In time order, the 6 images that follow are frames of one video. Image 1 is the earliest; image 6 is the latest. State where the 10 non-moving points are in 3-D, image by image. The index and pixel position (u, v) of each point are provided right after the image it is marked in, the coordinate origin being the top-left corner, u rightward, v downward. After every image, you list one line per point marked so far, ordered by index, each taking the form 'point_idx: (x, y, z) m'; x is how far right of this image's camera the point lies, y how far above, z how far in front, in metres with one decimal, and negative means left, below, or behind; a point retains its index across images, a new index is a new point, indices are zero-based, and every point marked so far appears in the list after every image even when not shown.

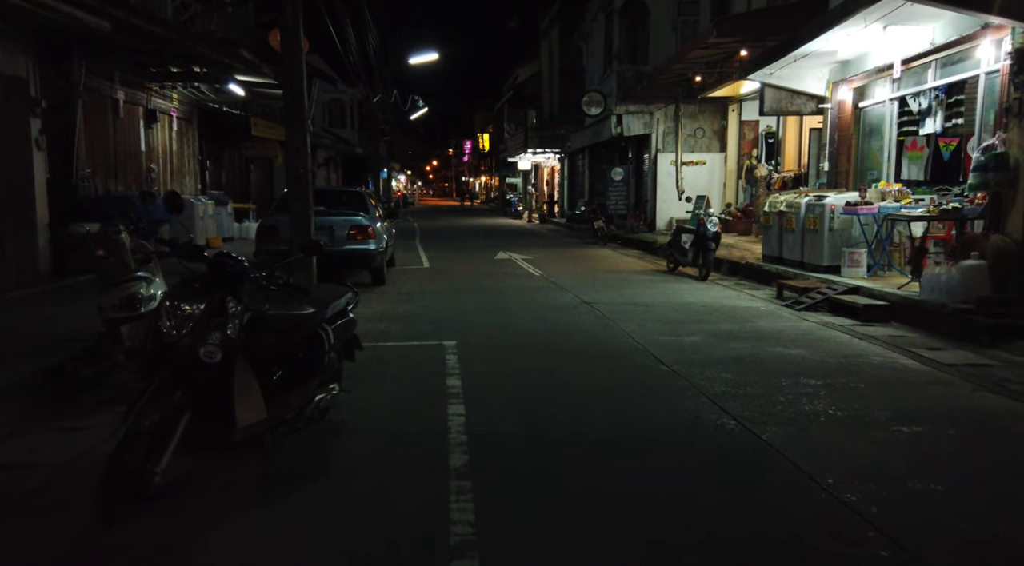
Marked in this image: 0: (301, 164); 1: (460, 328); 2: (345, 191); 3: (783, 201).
0: (-3.2, +1.9, +12.7) m
1: (-0.7, -0.6, +10.5) m
2: (-3.2, +1.8, +15.7) m
3: (+4.9, +1.5, +15.0) m
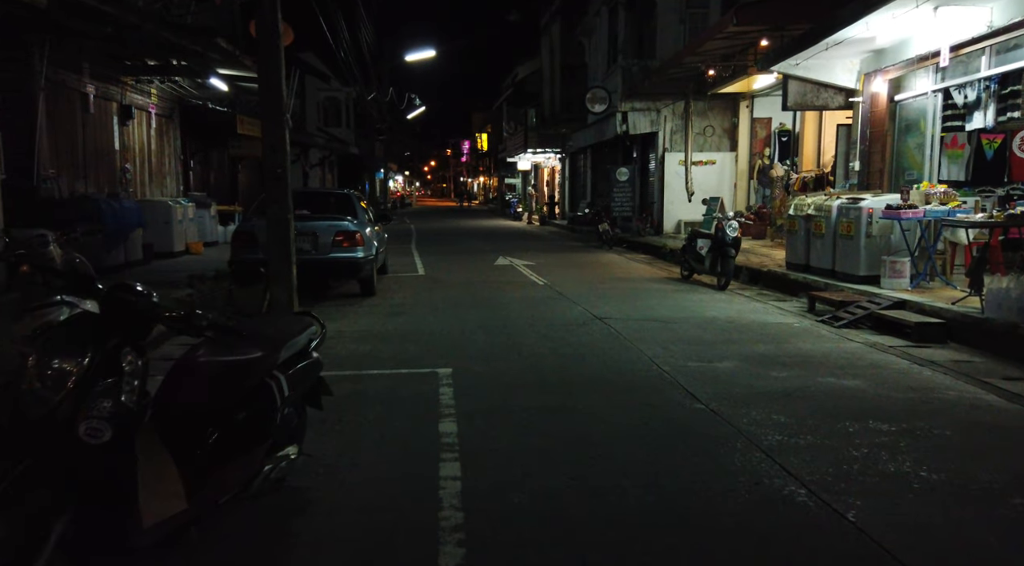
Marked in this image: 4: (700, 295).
0: (-3.2, +1.7, +11.4) m
1: (-0.6, -0.7, +9.1) m
2: (-3.2, +1.6, +14.4) m
3: (+5.0, +1.3, +13.7) m
4: (+3.1, -0.2, +13.5) m
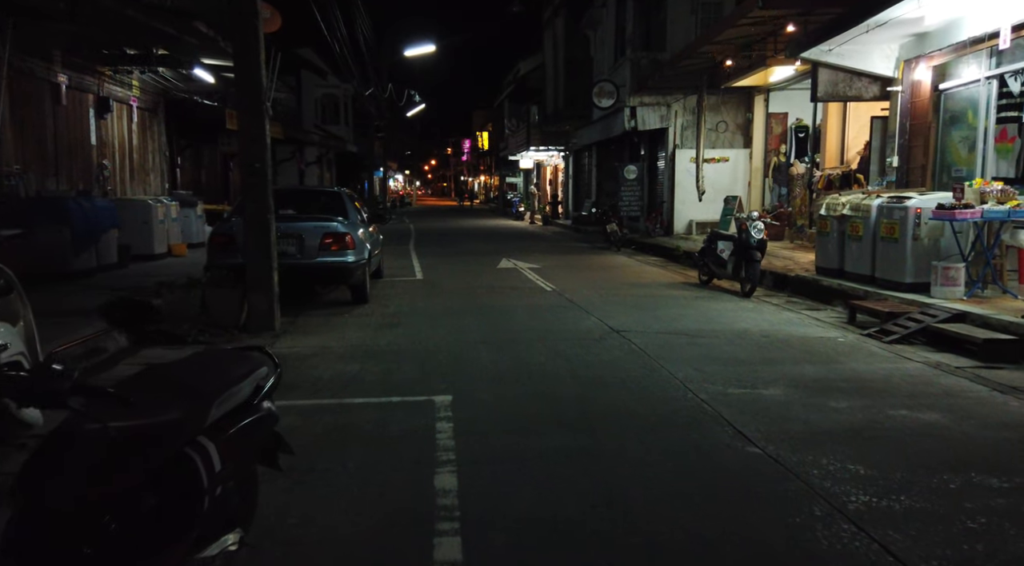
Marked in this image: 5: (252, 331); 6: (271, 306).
0: (-3.1, +1.6, +10.2) m
1: (-0.5, -0.9, +7.9) m
2: (-3.1, +1.5, +13.1) m
3: (+5.0, +1.2, +12.5) m
4: (+3.2, -0.3, +12.3) m
5: (-3.2, -0.6, +10.2) m
6: (-3.0, -0.3, +10.3) m
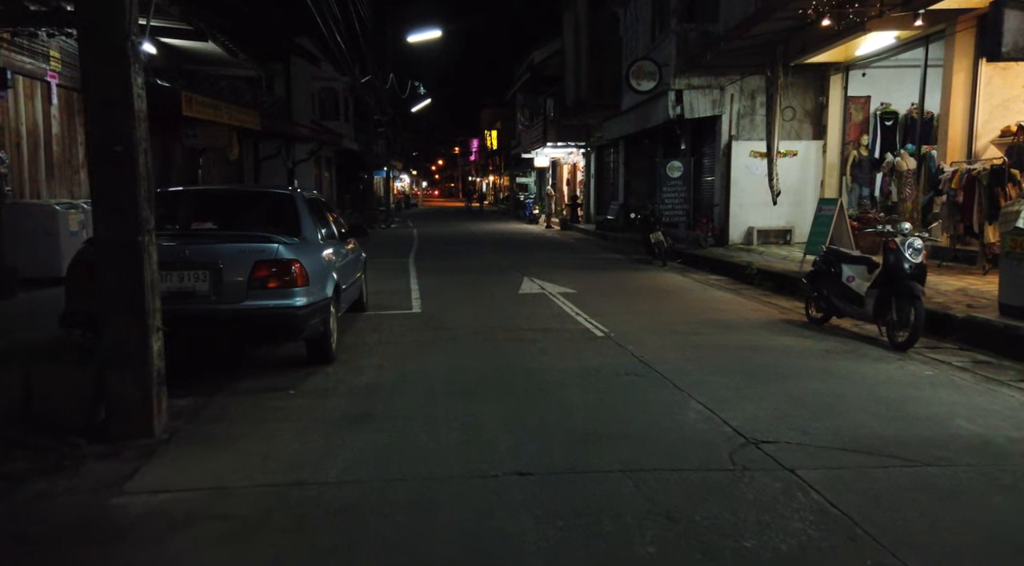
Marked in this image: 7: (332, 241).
0: (-2.7, +1.1, +5.9) m
1: (-0.2, -1.4, +3.6) m
2: (-2.7, +1.0, +8.8) m
3: (+5.4, +0.7, +8.0) m
4: (+3.6, -0.8, +7.9) m
5: (-2.8, -1.1, +5.9) m
6: (-2.6, -0.8, +5.9) m
7: (-2.1, +0.5, +9.6) m
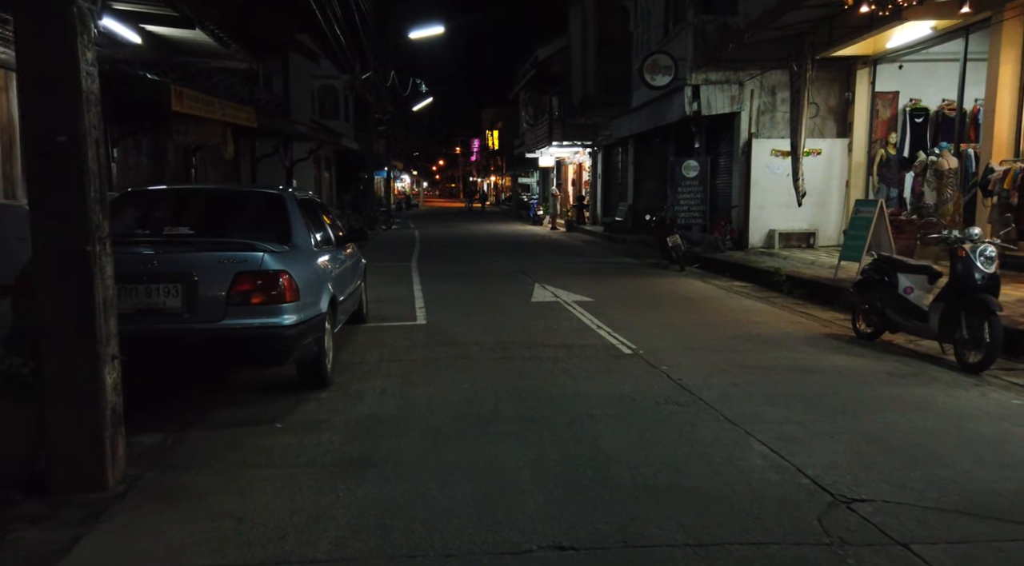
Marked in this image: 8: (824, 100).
0: (-2.5, +1.0, +4.8) m
1: (0.0, -1.5, +2.5) m
2: (-2.5, +0.9, +7.7) m
3: (+5.6, +0.6, +7.0) m
4: (+3.8, -0.9, +6.9) m
5: (-2.6, -1.2, +4.8) m
6: (-2.4, -0.9, +4.8) m
7: (-1.9, +0.4, +8.5) m
8: (+7.3, +4.3, +19.2) m
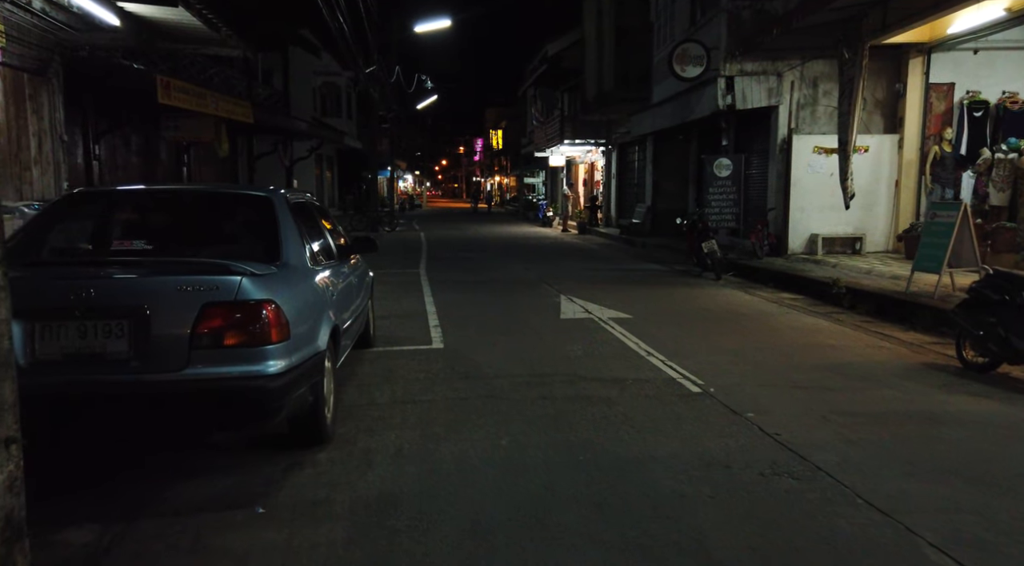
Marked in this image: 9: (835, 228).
0: (-2.2, +0.8, +3.2) m
1: (+0.4, -1.7, +0.9) m
2: (-2.1, +0.7, +6.1) m
3: (+6.0, +0.4, +5.3) m
4: (+4.1, -1.1, +5.2) m
5: (-2.3, -1.4, +3.2) m
6: (-2.1, -1.1, +3.2) m
7: (-1.5, +0.2, +6.9) m
8: (+7.7, +4.1, +17.5) m
9: (+7.0, +1.2, +18.0) m
